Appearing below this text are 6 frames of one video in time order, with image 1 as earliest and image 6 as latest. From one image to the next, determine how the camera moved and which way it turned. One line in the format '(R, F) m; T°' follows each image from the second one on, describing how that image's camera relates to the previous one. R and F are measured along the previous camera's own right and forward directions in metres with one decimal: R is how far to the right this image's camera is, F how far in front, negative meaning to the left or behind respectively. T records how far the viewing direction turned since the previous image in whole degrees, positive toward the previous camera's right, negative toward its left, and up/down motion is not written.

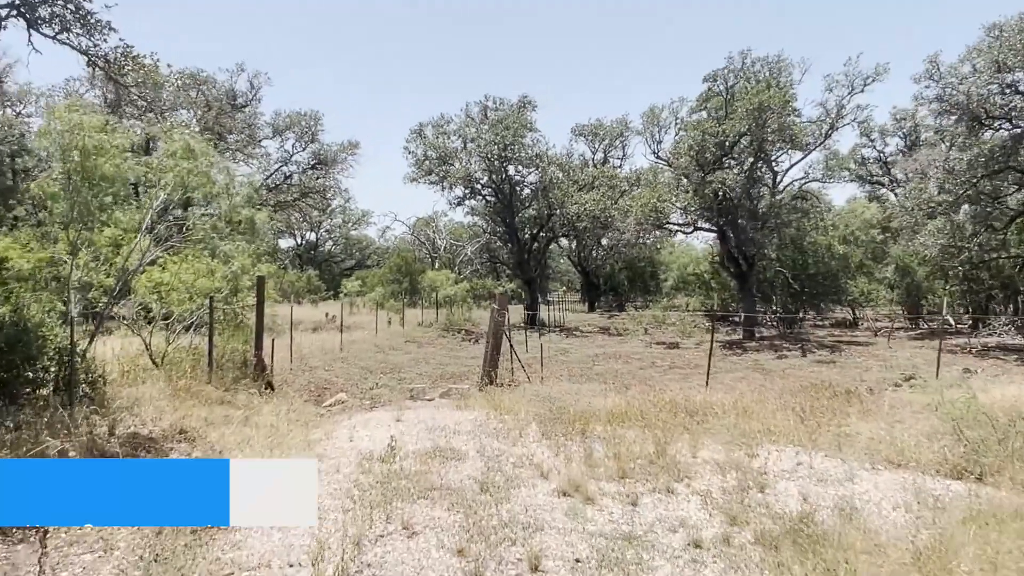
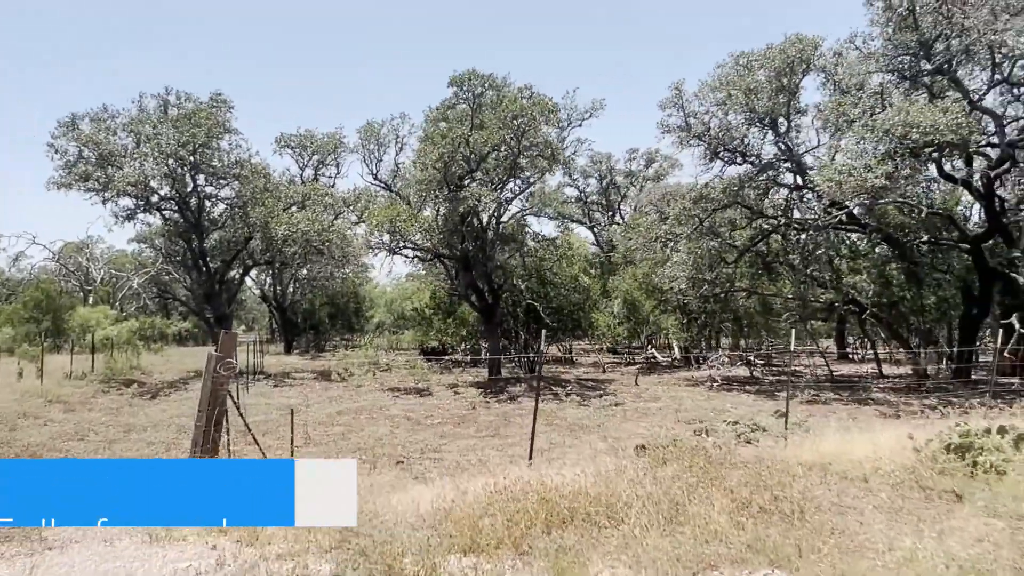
(-0.5, +3.8) m; +23°
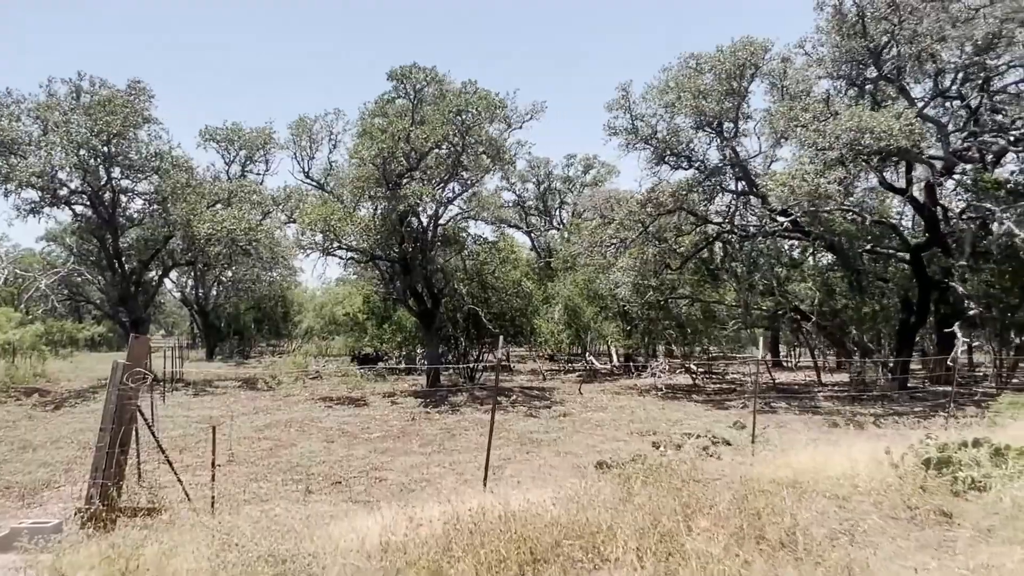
(-0.2, +0.8) m; +5°
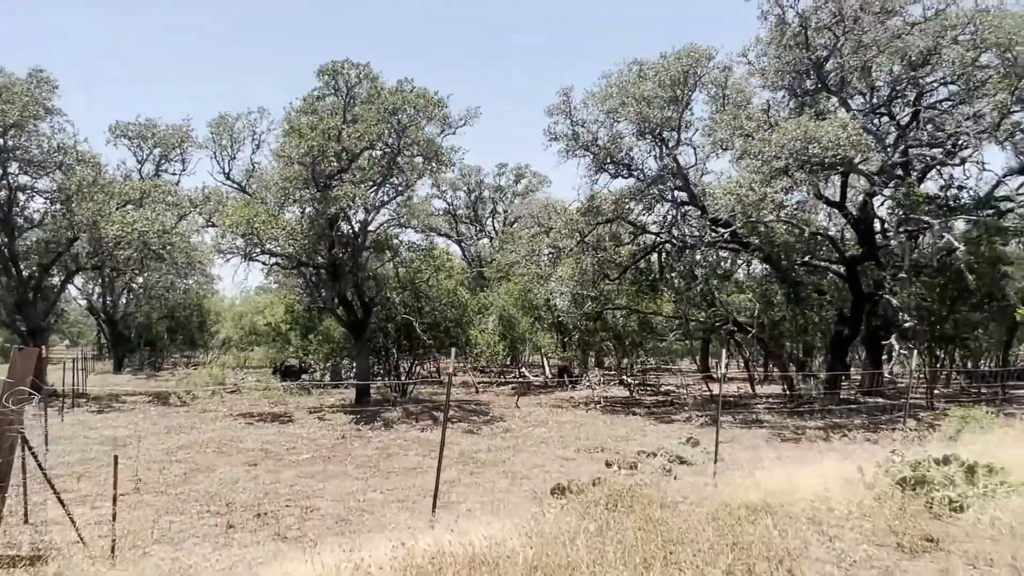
(-0.2, +0.7) m; +6°
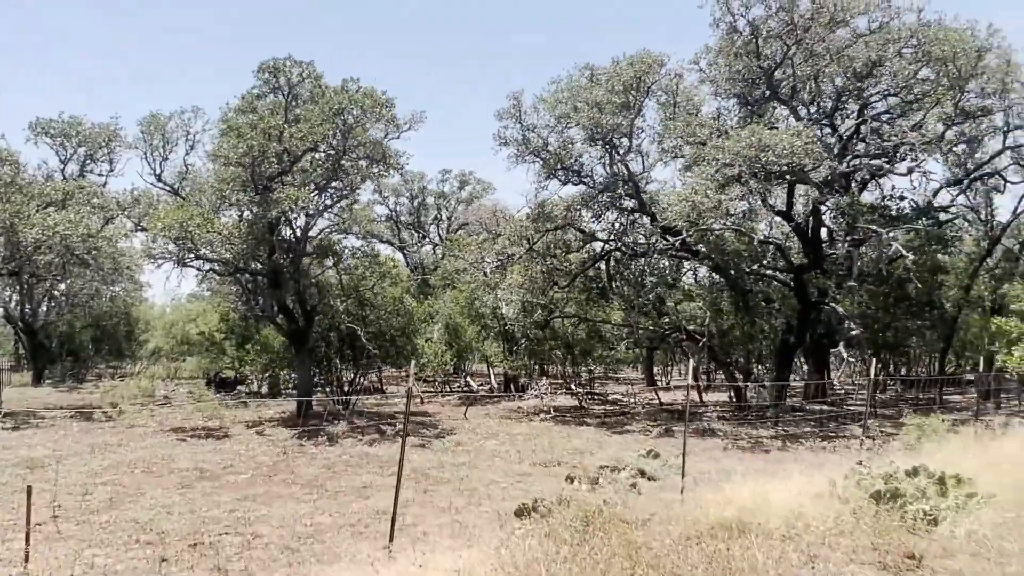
(-0.2, +0.4) m; +4°
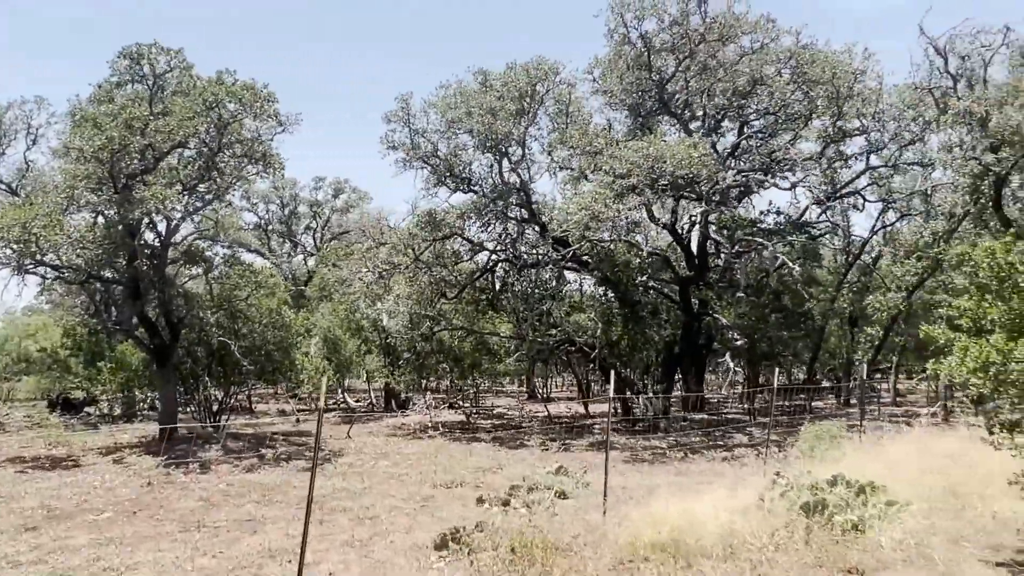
(-0.4, +0.6) m; +10°
